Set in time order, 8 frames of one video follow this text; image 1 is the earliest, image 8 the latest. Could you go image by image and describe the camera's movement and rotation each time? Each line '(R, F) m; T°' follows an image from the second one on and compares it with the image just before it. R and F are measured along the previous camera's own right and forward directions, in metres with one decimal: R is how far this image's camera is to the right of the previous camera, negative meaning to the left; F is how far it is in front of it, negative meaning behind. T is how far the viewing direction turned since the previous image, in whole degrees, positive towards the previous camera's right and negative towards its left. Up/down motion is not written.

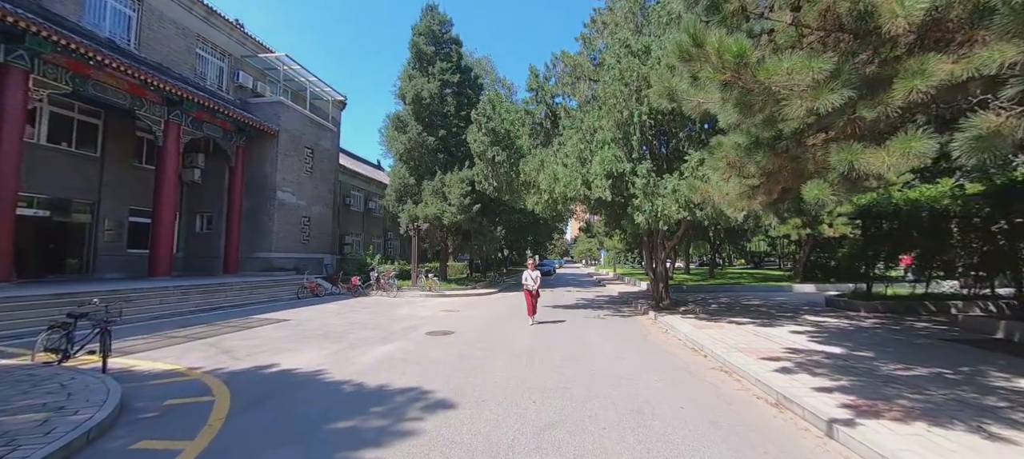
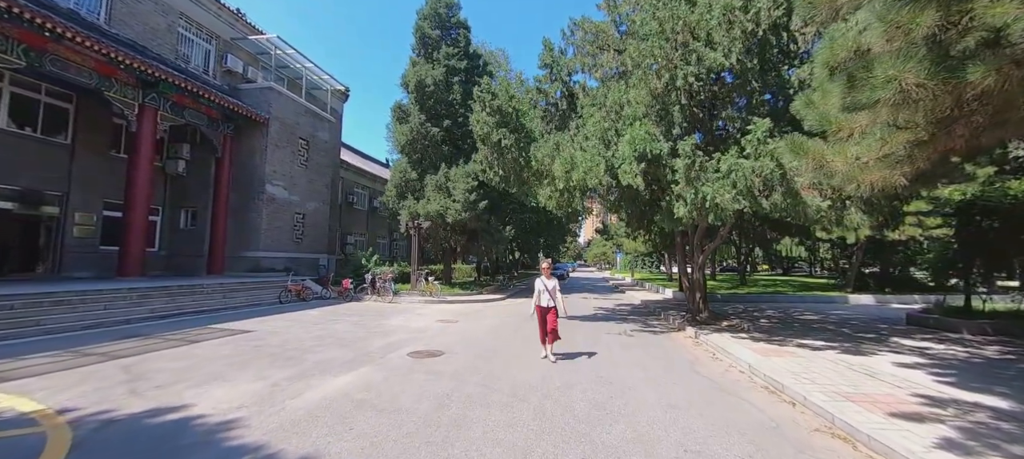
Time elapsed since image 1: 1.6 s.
(+0.1, +1.9) m; -2°
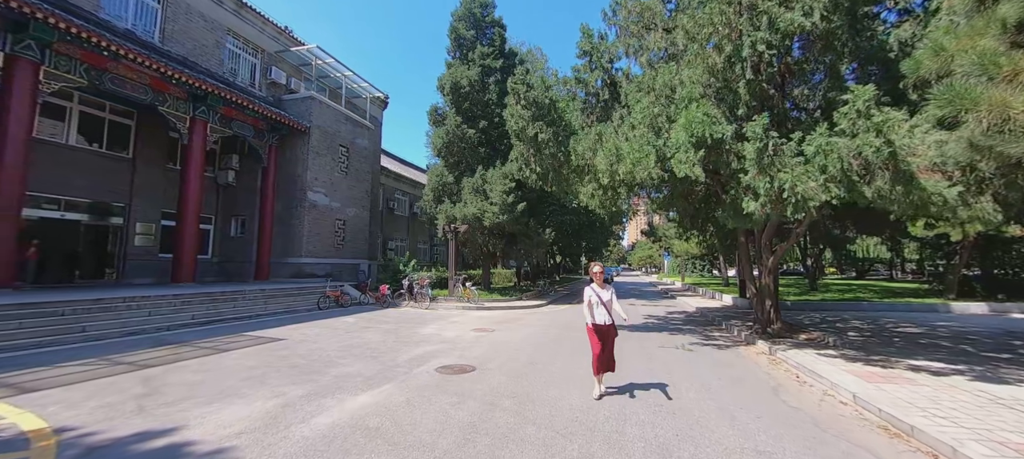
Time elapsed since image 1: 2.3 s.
(+0.1, +0.8) m; -6°
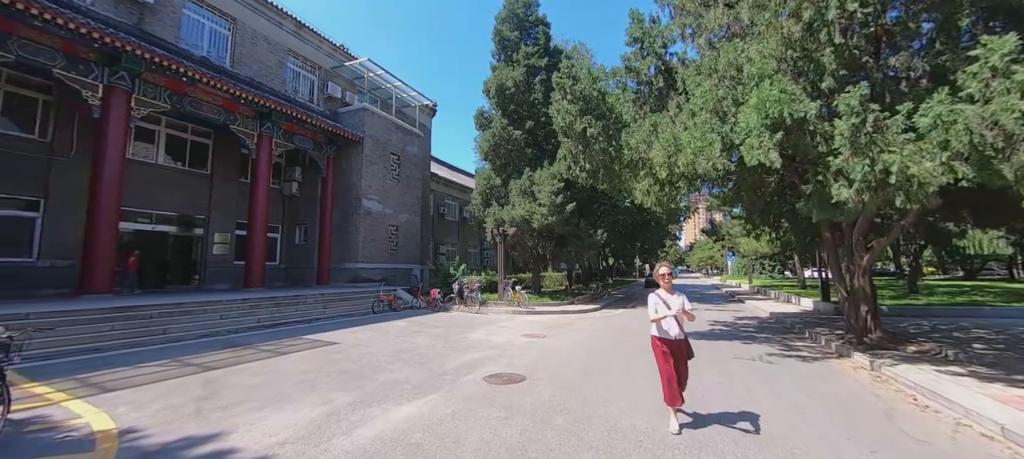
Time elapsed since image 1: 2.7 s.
(0.0, +0.4) m; -7°
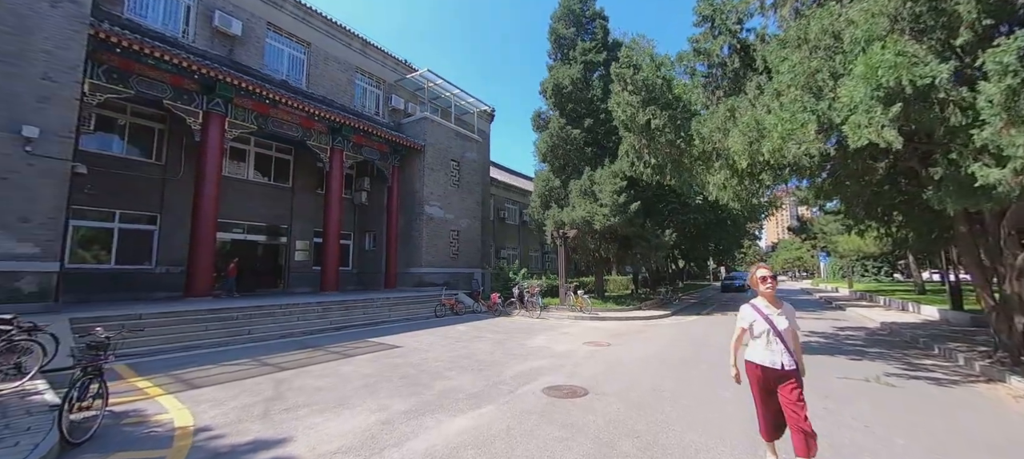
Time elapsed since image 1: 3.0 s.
(+0.1, +0.4) m; -9°
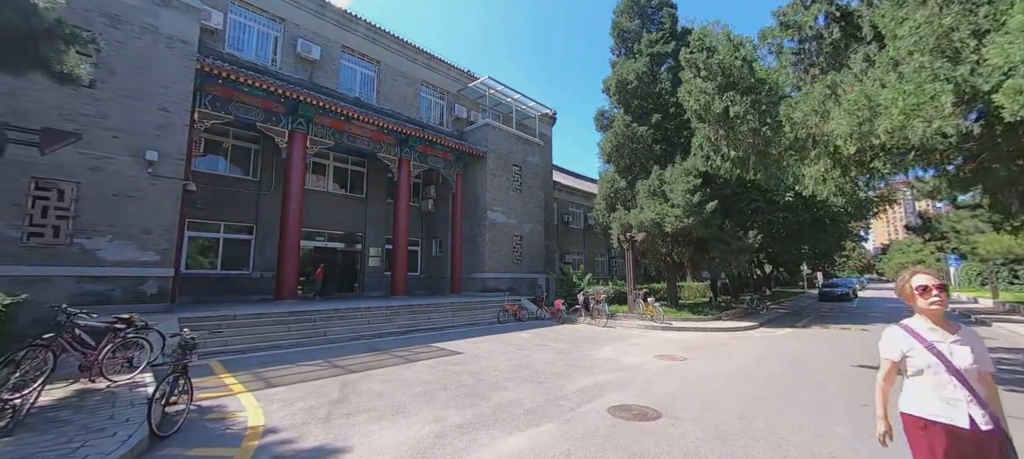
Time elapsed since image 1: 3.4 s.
(+0.1, +0.3) m; -10°
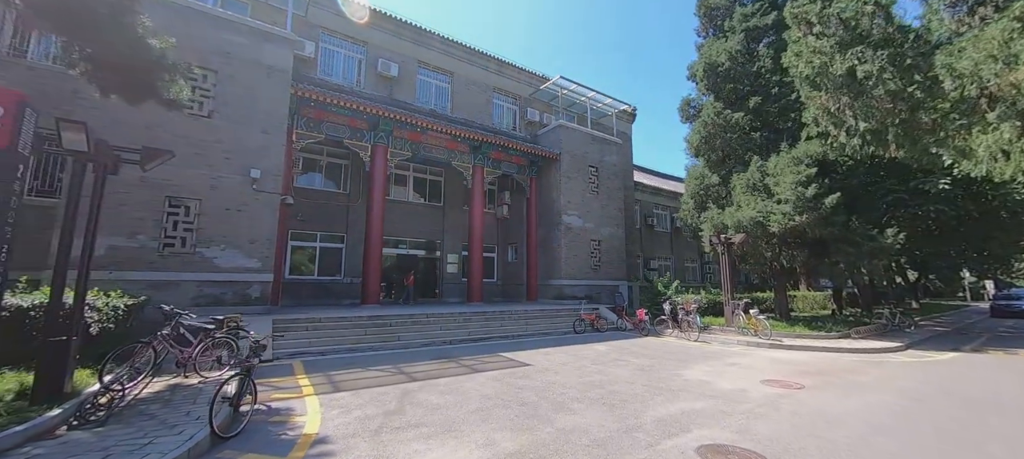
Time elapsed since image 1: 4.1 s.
(+0.3, +0.6) m; -12°
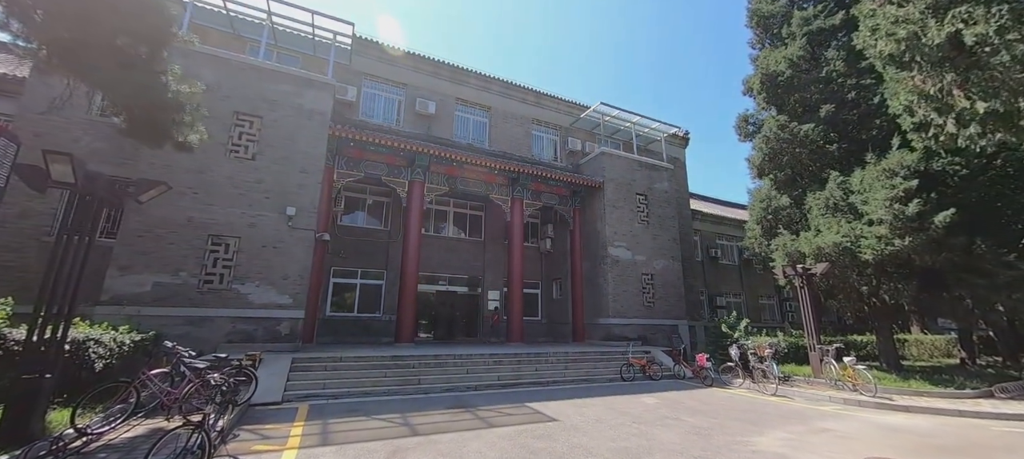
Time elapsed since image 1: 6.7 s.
(+0.7, +0.9) m; -9°
